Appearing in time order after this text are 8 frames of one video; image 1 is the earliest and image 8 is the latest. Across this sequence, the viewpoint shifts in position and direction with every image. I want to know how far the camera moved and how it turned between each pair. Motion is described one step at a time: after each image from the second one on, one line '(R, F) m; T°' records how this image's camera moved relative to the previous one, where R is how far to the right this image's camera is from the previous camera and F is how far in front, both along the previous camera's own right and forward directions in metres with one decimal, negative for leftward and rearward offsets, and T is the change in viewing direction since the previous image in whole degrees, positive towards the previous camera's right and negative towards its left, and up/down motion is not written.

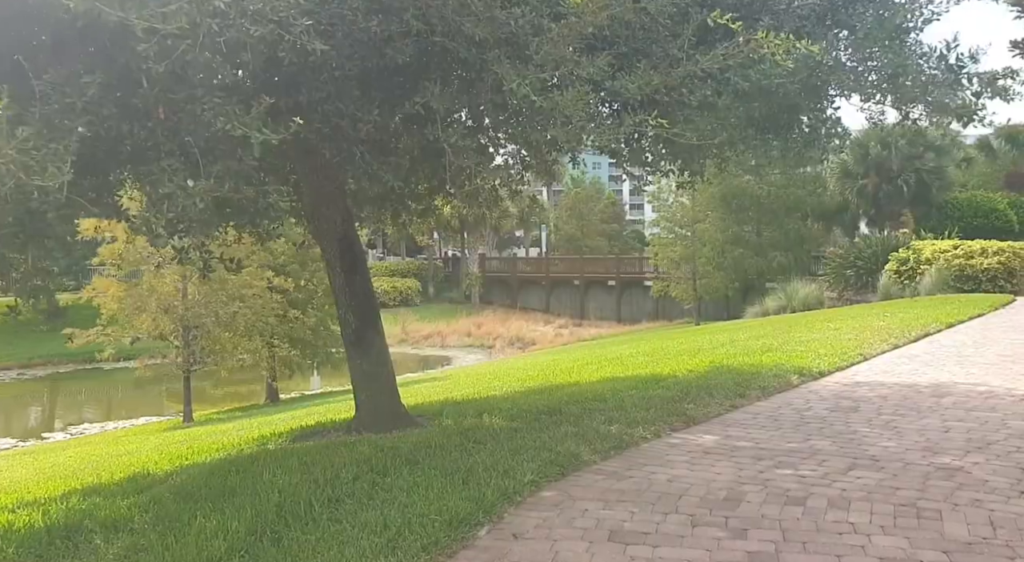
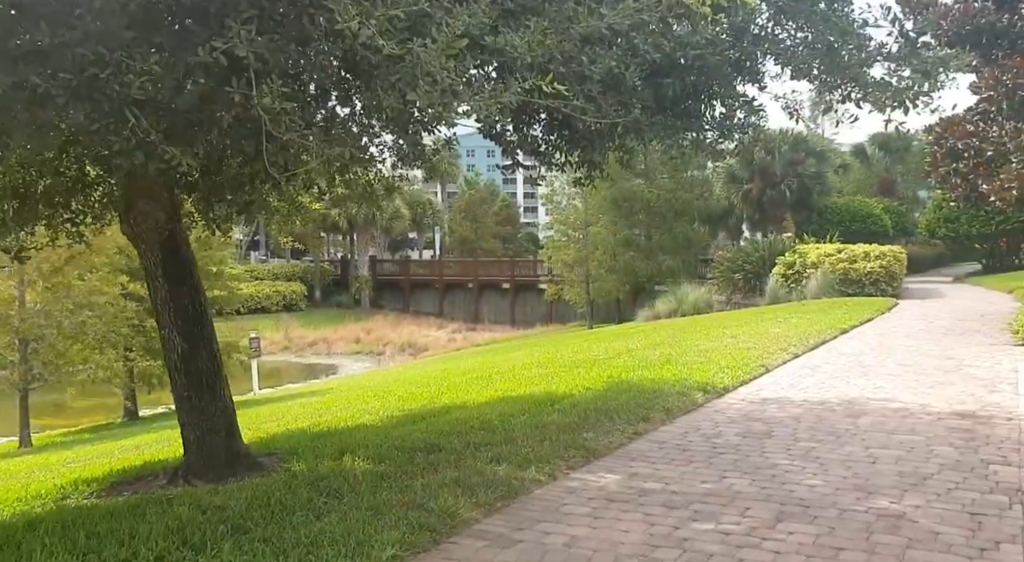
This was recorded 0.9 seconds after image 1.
(+0.2, +1.1) m; +8°
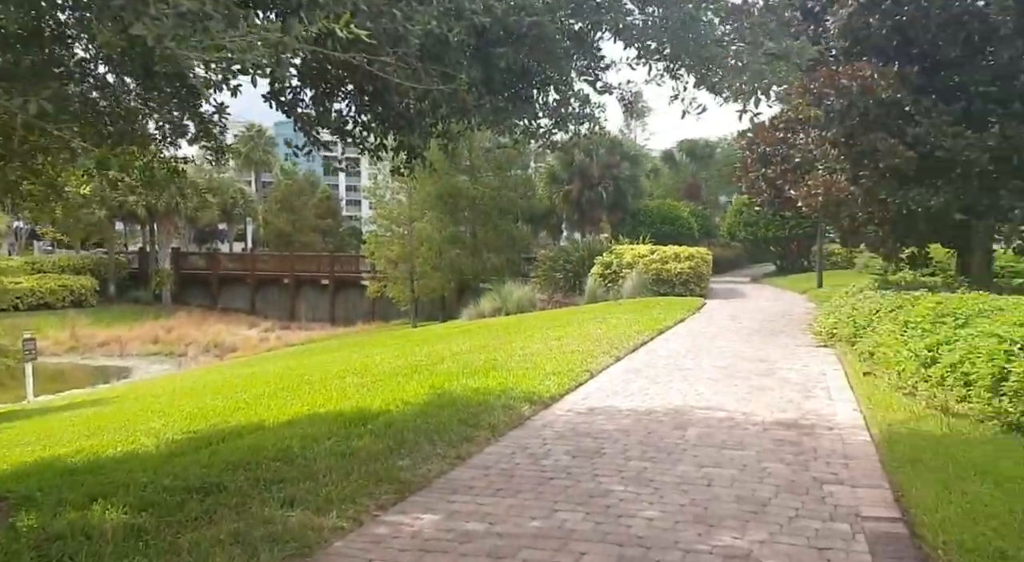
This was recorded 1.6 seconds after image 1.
(+0.1, +0.8) m; +13°
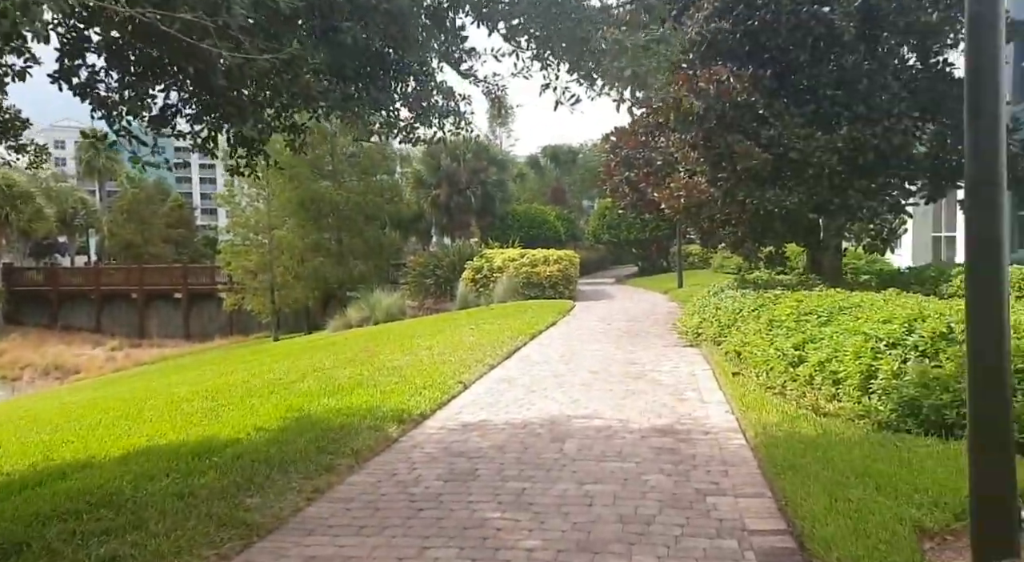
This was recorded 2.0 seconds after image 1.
(+0.1, +0.4) m; +10°
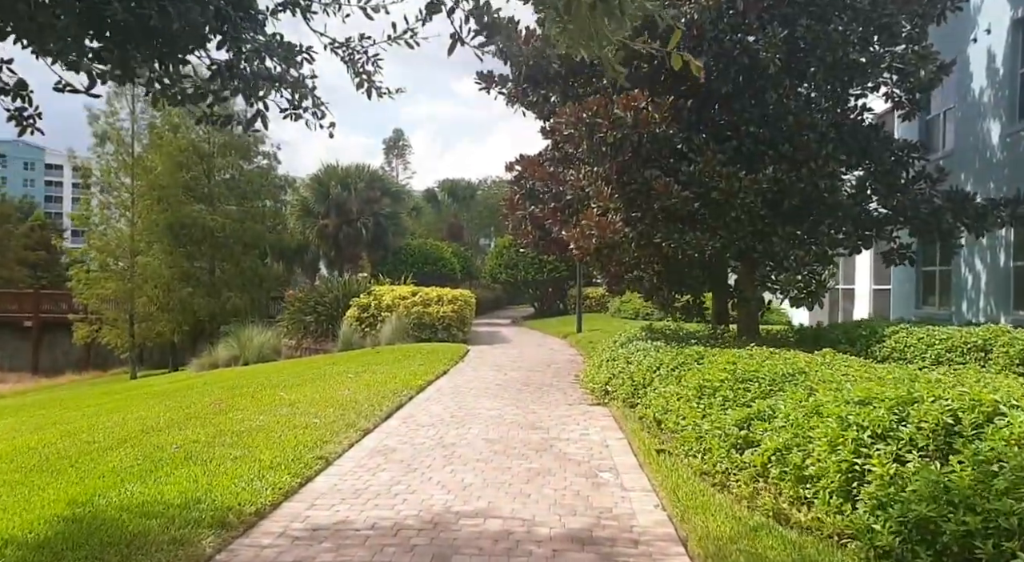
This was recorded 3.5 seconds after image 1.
(+0.1, +1.5) m; +8°
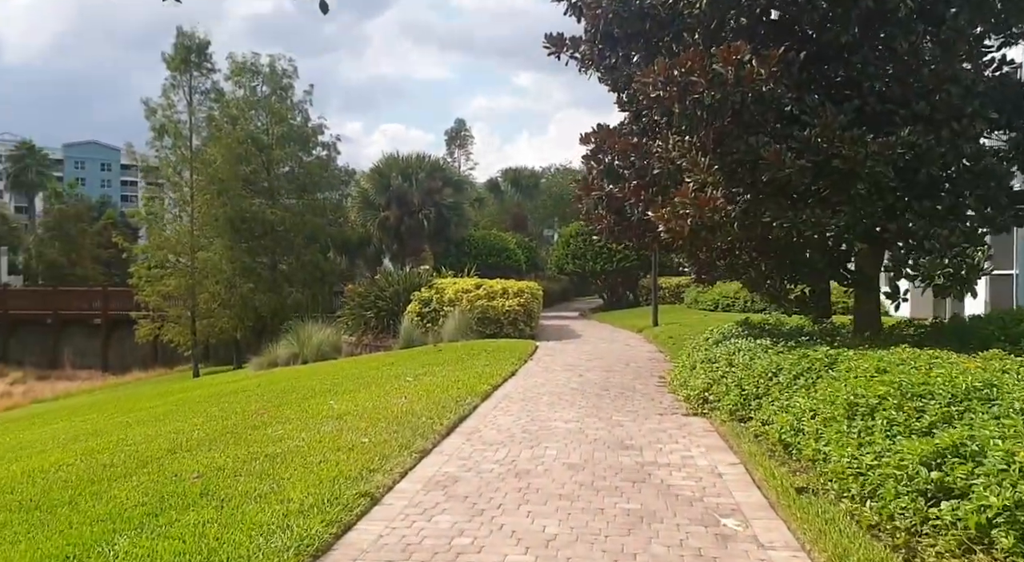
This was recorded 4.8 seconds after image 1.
(-0.2, +1.4) m; -5°
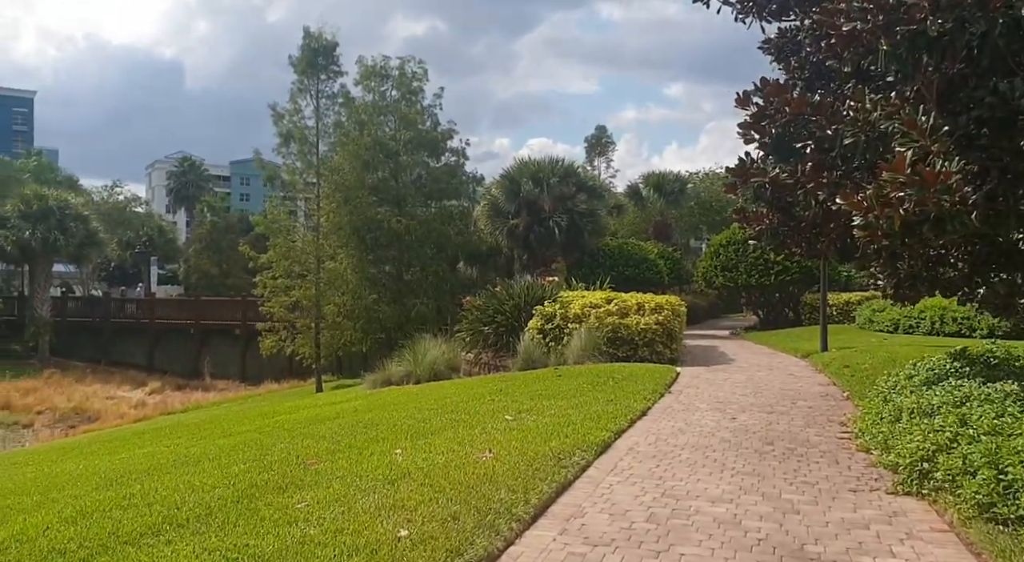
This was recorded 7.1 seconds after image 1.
(+0.2, +2.3) m; -11°
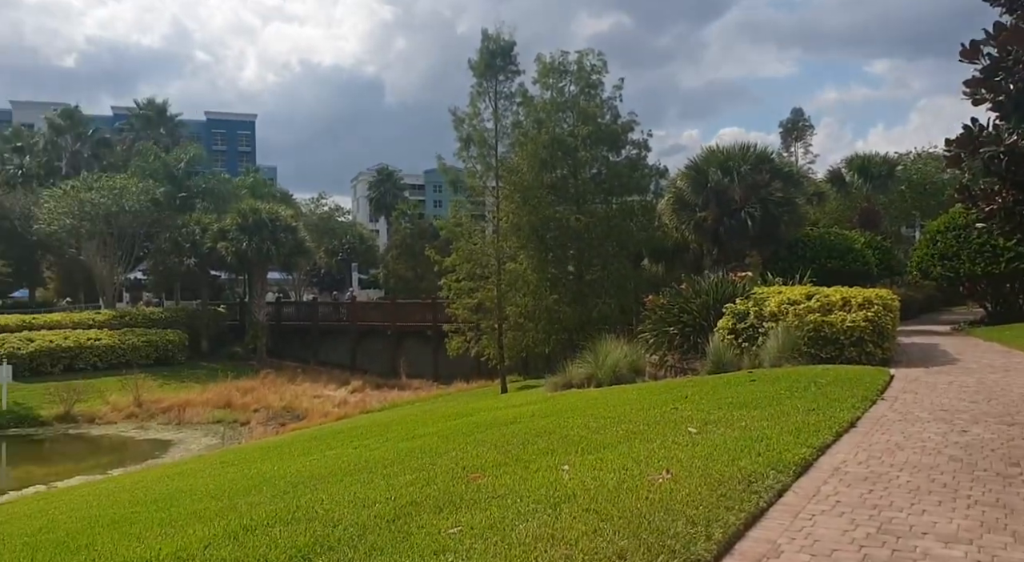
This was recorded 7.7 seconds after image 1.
(+0.1, +0.6) m; -14°
